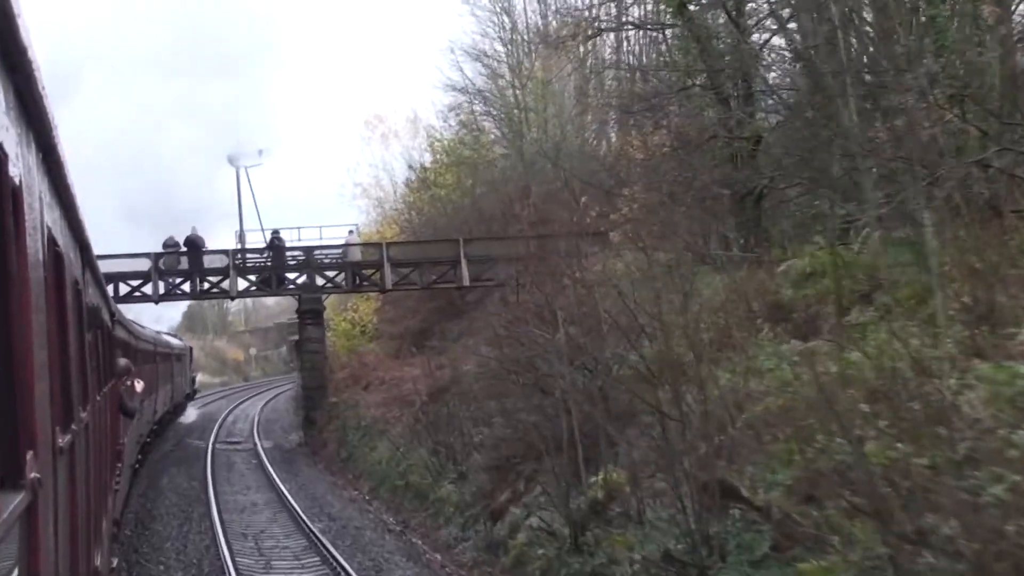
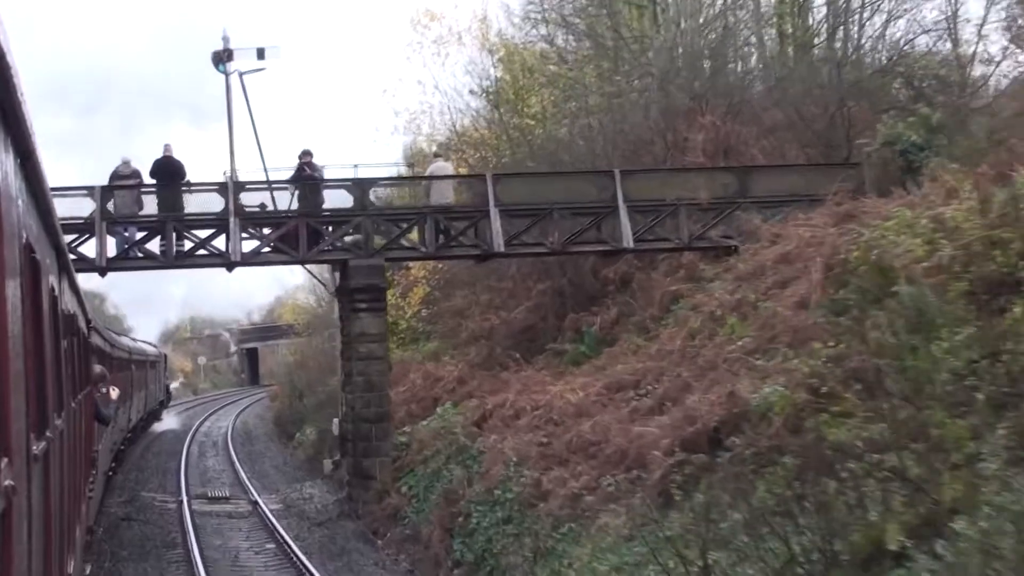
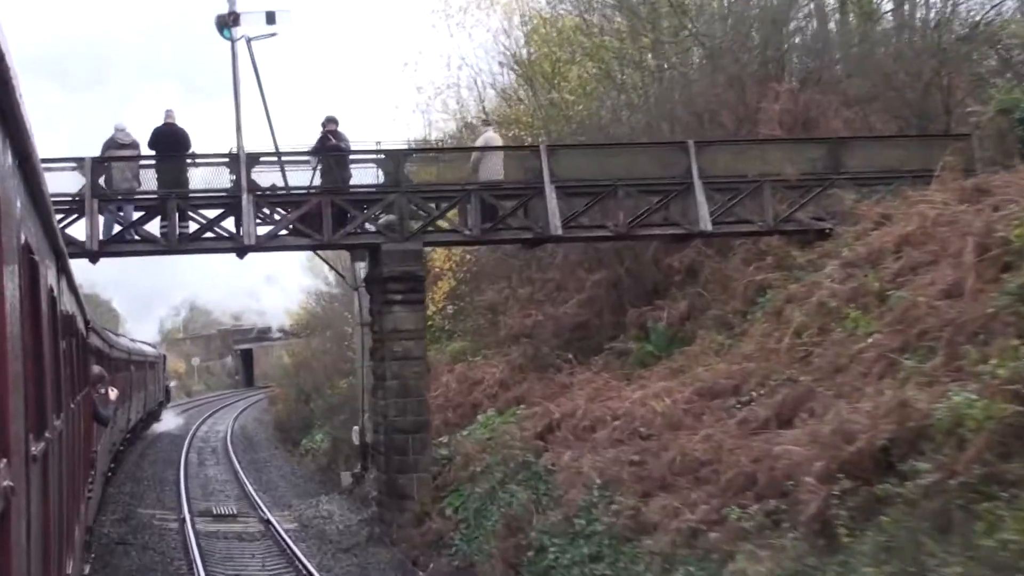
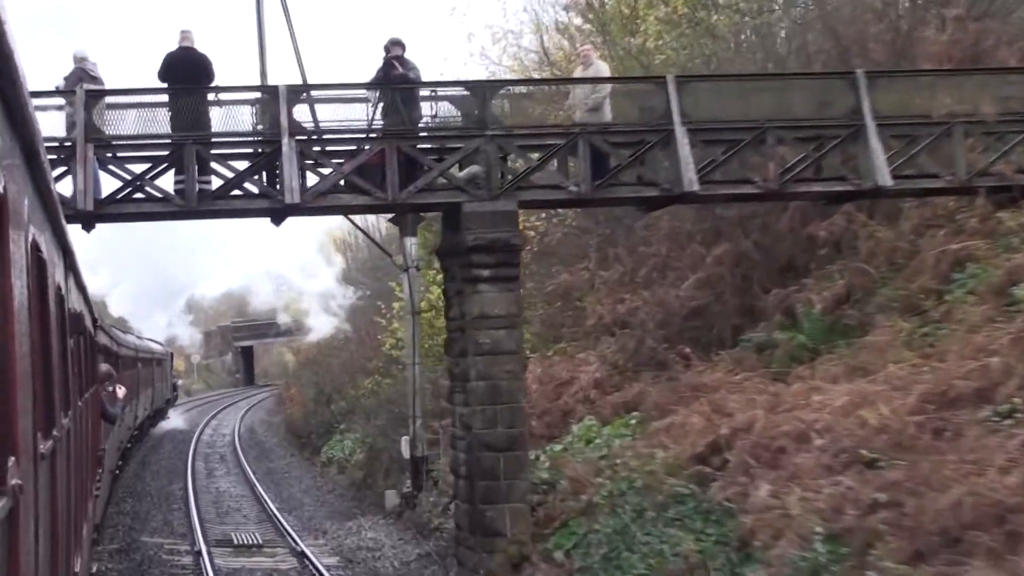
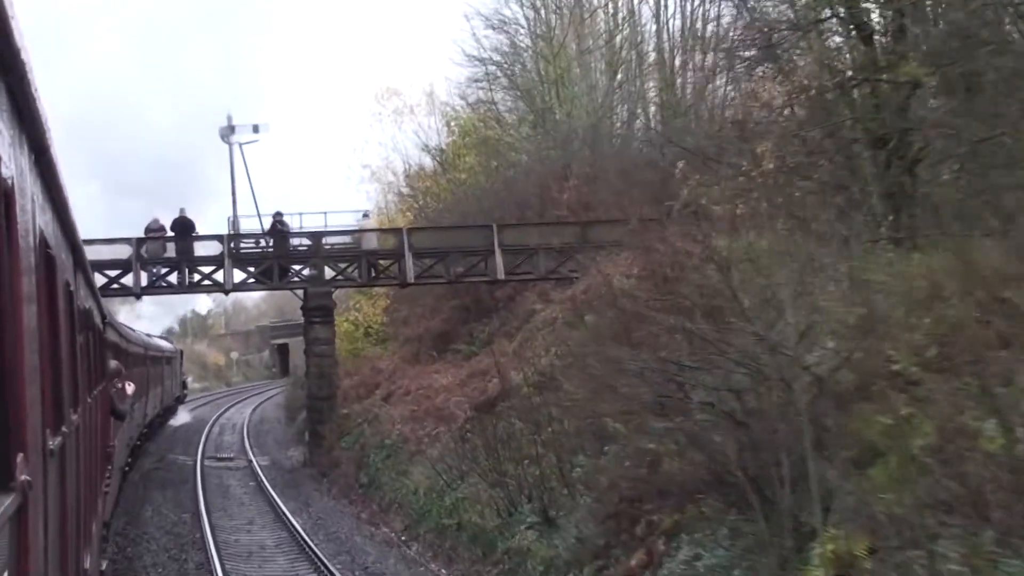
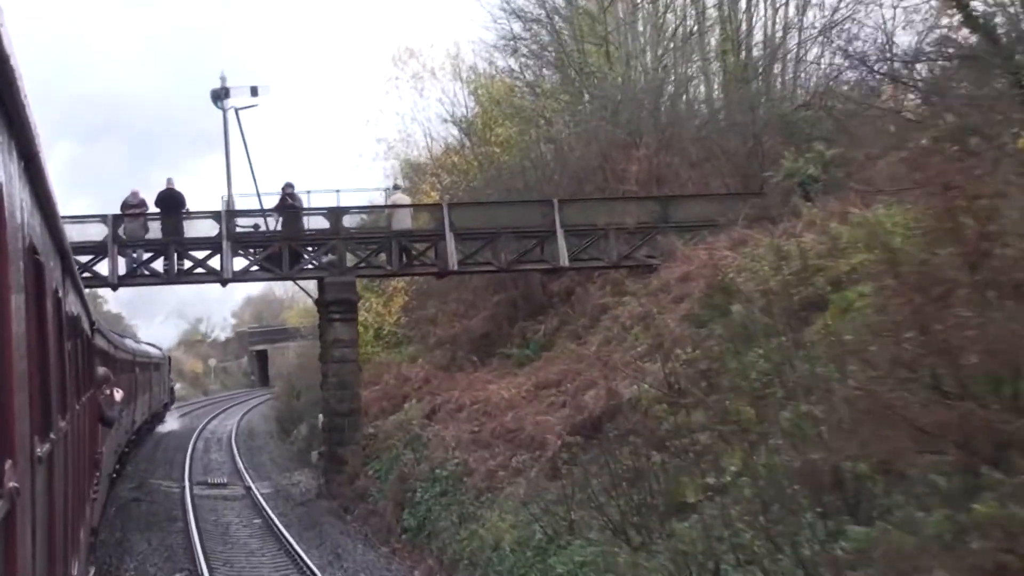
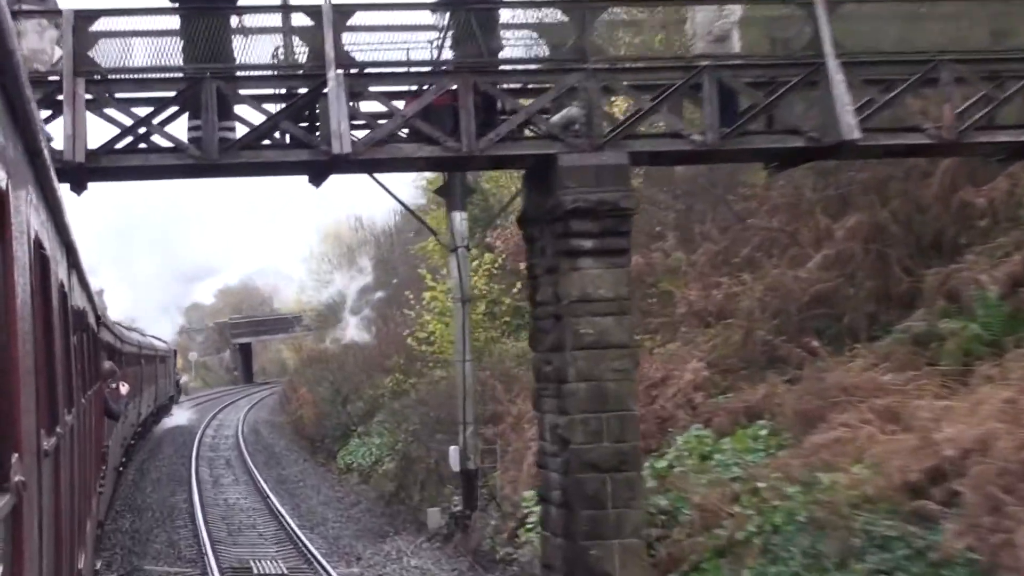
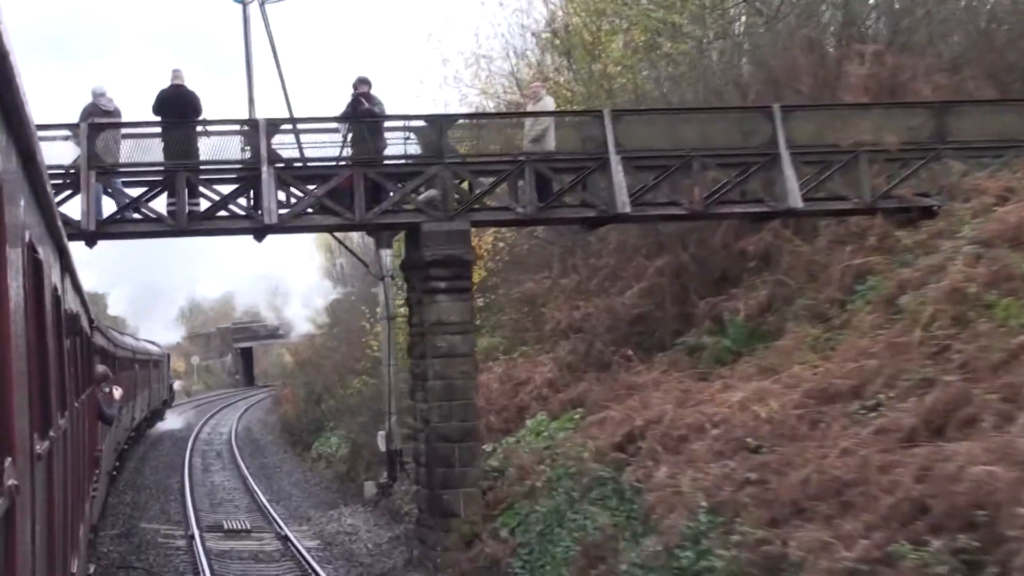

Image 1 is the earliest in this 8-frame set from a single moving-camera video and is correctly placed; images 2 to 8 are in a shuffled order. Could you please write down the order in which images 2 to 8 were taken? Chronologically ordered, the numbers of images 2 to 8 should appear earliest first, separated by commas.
5, 6, 2, 3, 8, 4, 7
